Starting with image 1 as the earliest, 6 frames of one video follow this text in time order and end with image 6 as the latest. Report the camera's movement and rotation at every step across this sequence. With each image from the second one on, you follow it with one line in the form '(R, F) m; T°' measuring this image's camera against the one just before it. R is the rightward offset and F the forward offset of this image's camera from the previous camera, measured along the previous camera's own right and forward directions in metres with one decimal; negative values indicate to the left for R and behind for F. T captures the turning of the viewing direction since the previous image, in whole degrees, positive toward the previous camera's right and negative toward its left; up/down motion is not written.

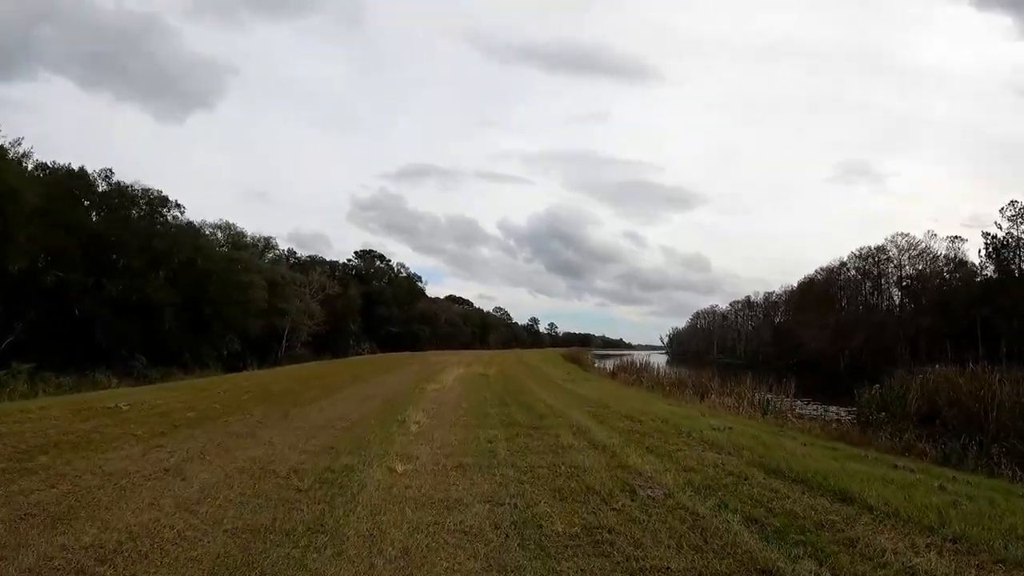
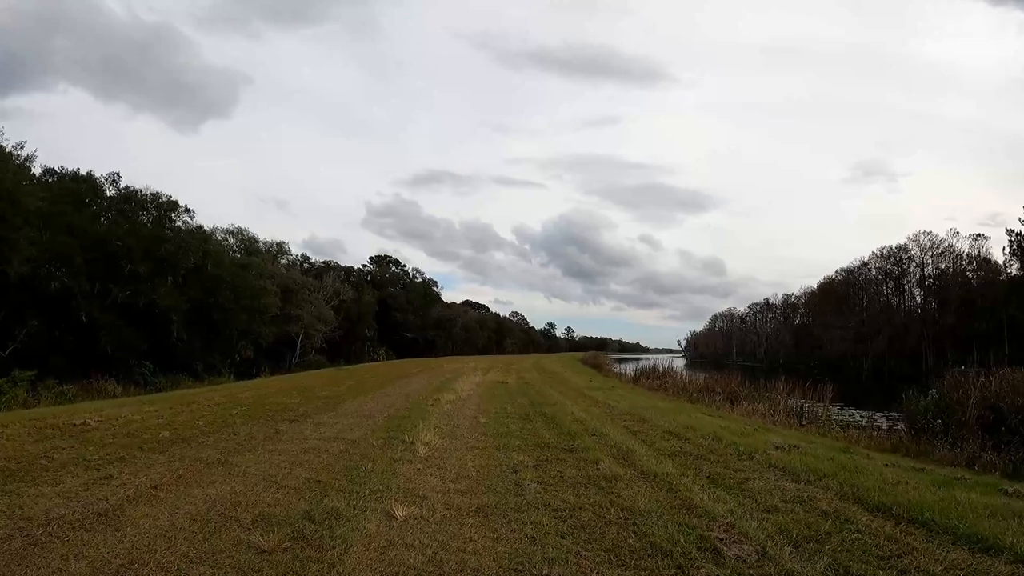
(-0.2, +1.8) m; -1°
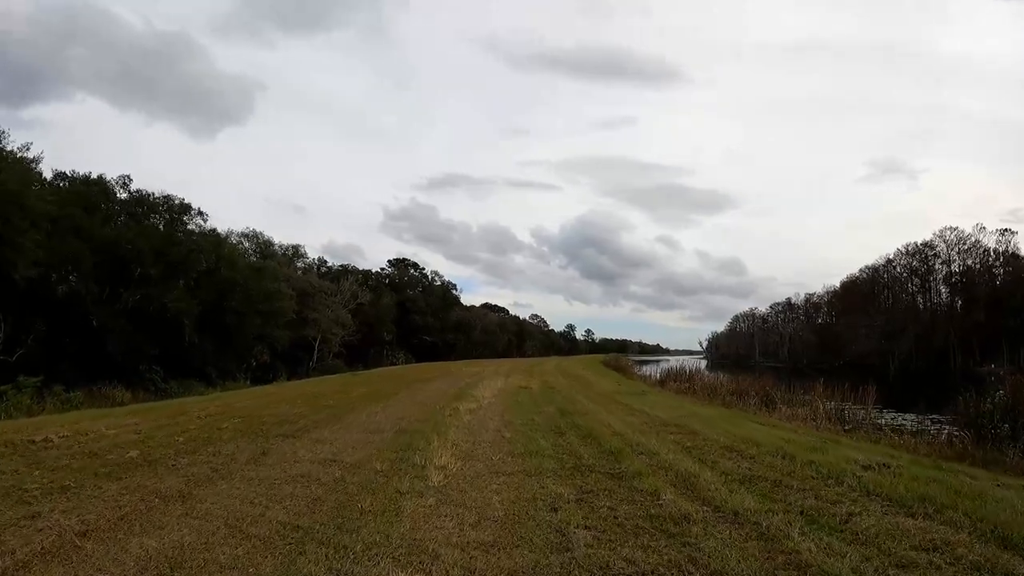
(-0.2, +1.7) m; -2°
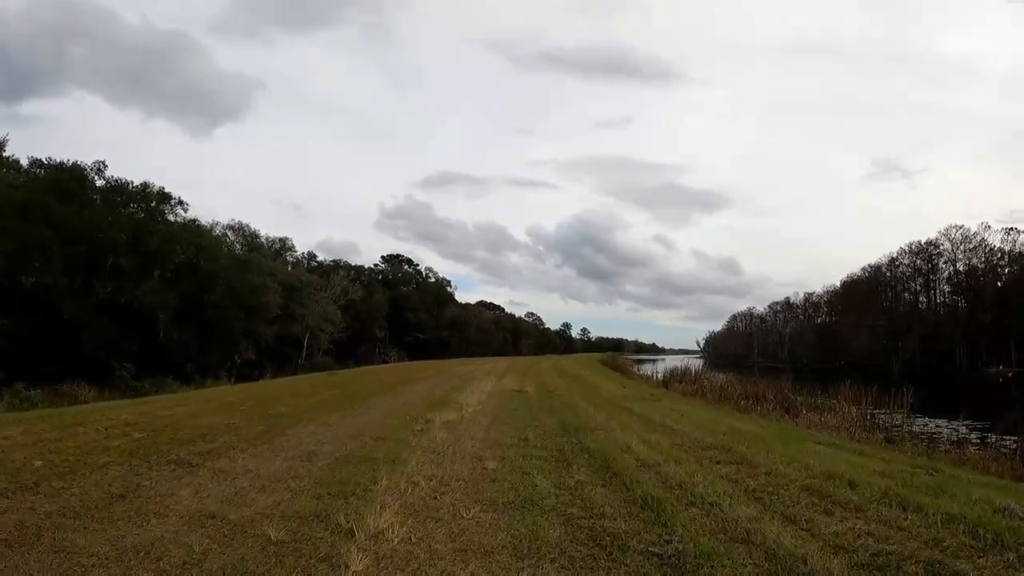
(+0.1, +3.0) m; 0°
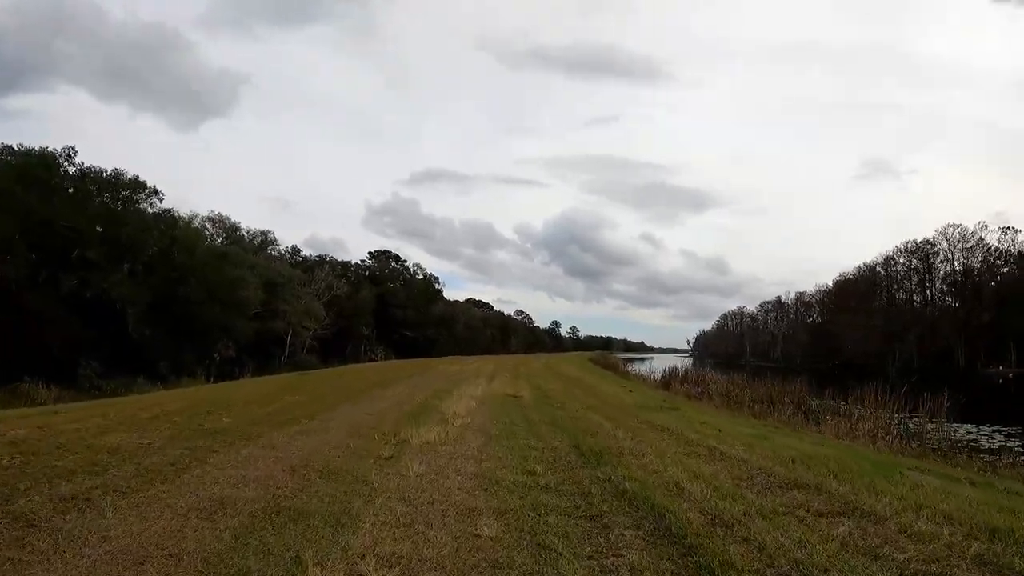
(-0.2, +2.6) m; +1°
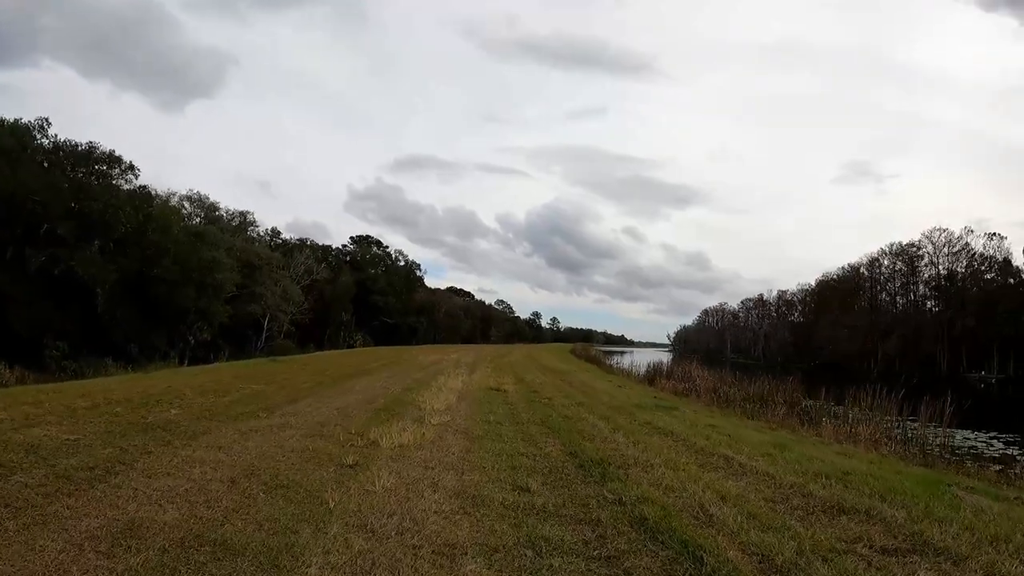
(-0.1, +1.2) m; +2°
